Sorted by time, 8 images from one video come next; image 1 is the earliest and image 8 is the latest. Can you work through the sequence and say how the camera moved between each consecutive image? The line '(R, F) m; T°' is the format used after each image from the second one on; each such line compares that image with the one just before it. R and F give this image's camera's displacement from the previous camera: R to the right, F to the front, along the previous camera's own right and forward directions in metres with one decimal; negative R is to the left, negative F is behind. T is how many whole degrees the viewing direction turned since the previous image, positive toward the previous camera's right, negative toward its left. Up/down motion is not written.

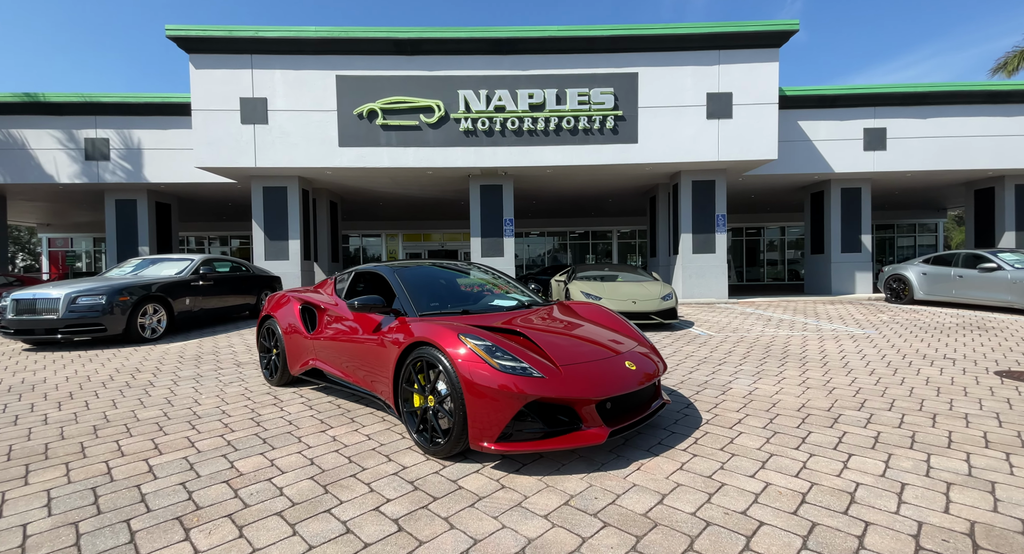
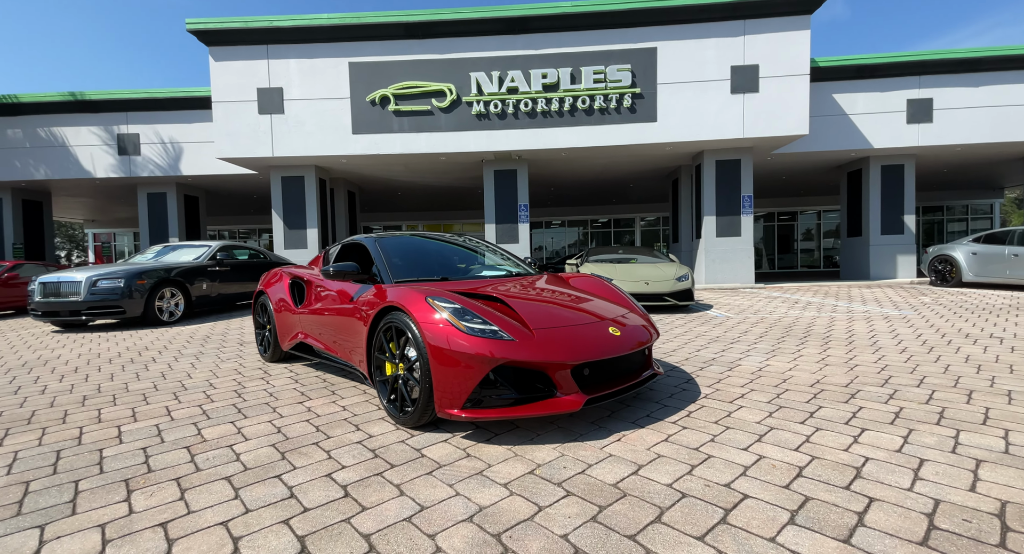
(+0.4, +0.3) m; -4°
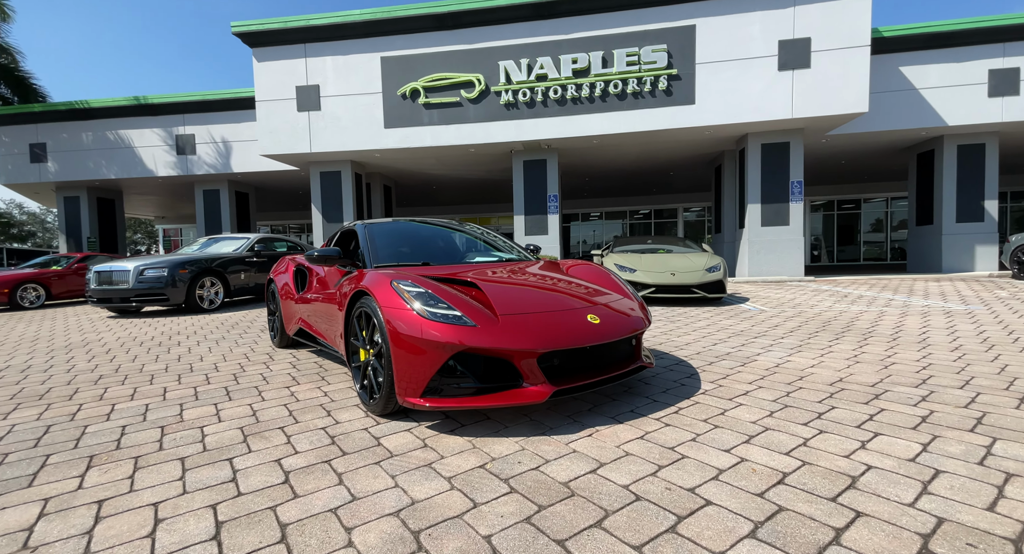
(+0.5, +0.2) m; -6°
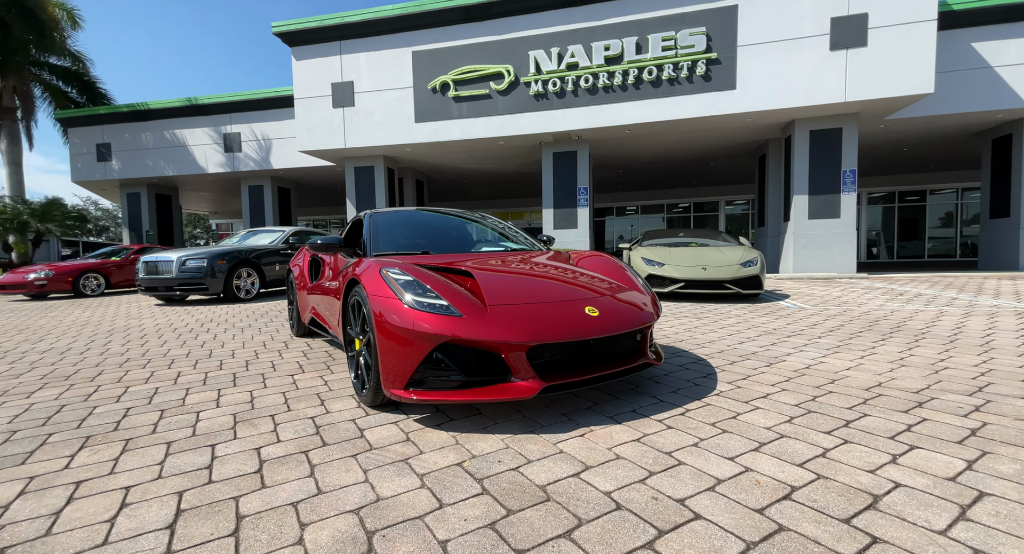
(+0.3, +0.2) m; -5°
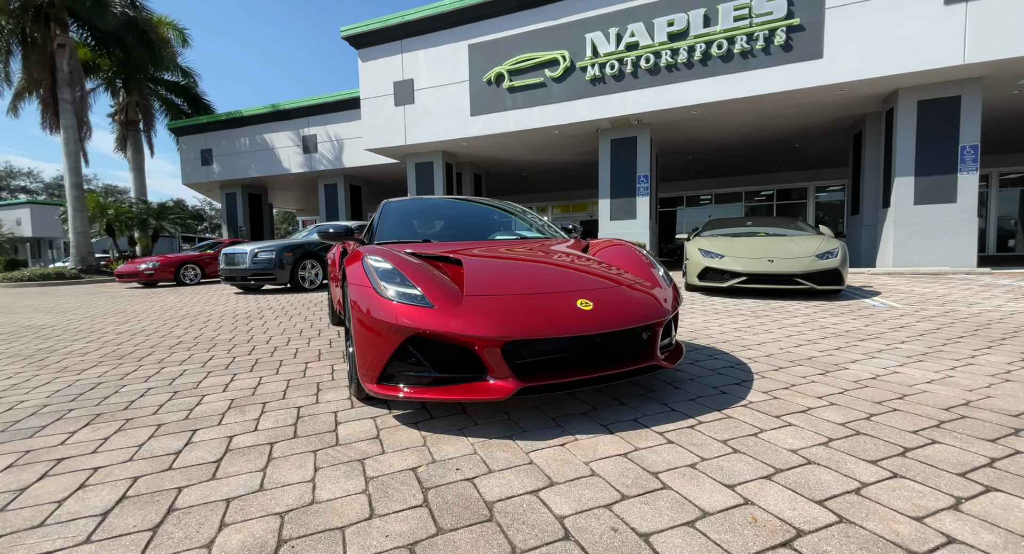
(+0.5, +0.3) m; -9°
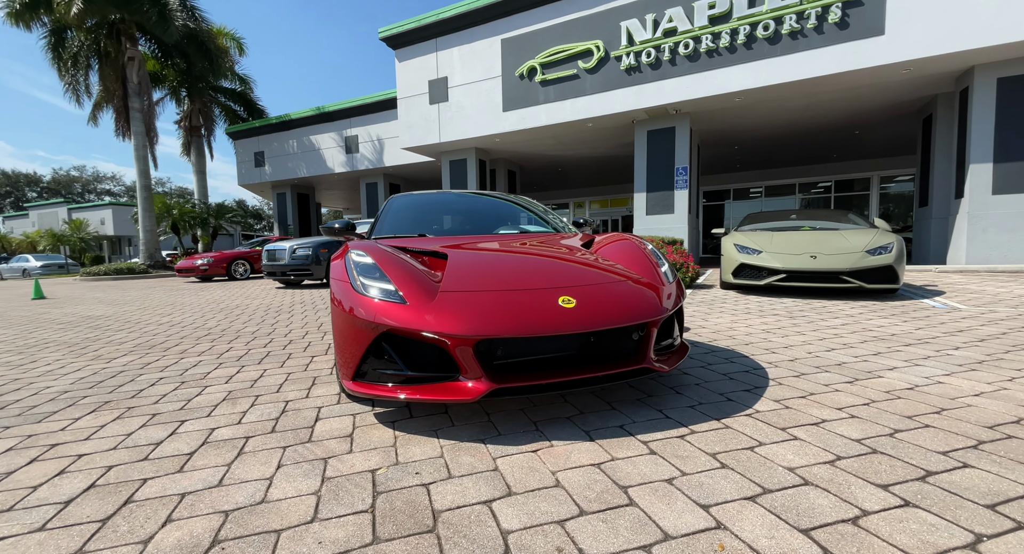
(+0.4, +0.2) m; -6°
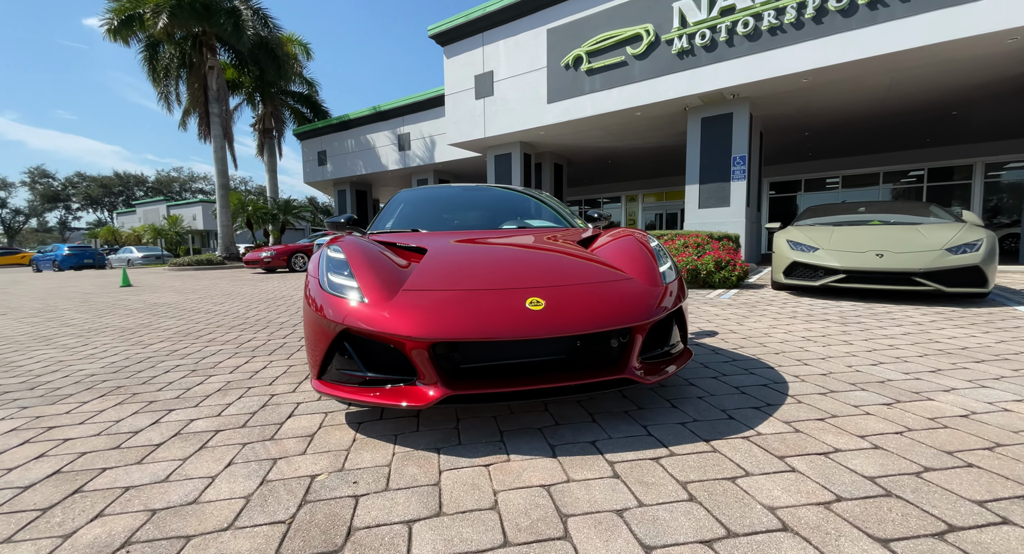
(+0.5, +0.2) m; -8°
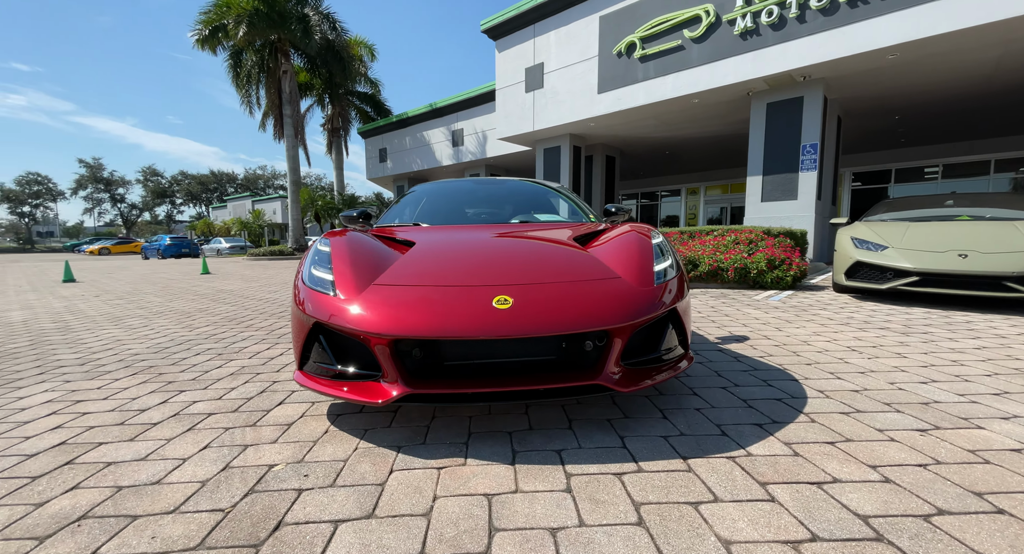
(+0.4, +0.1) m; -8°
